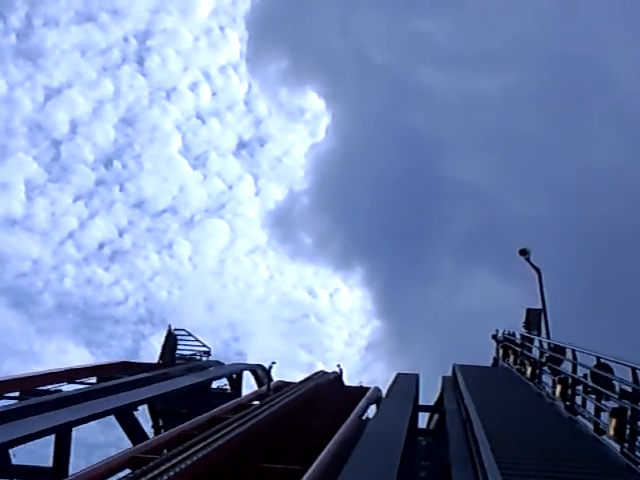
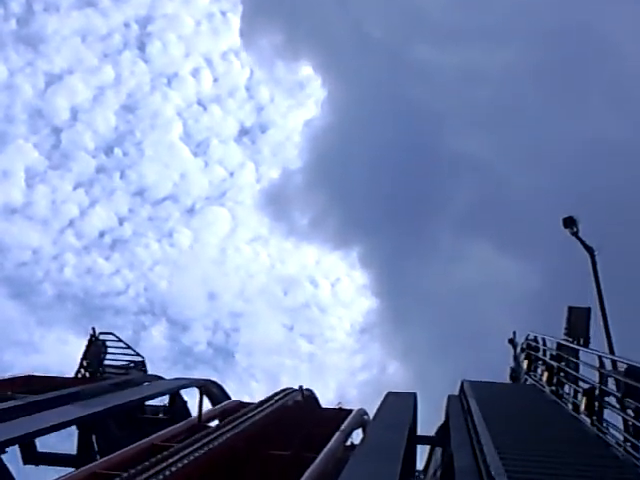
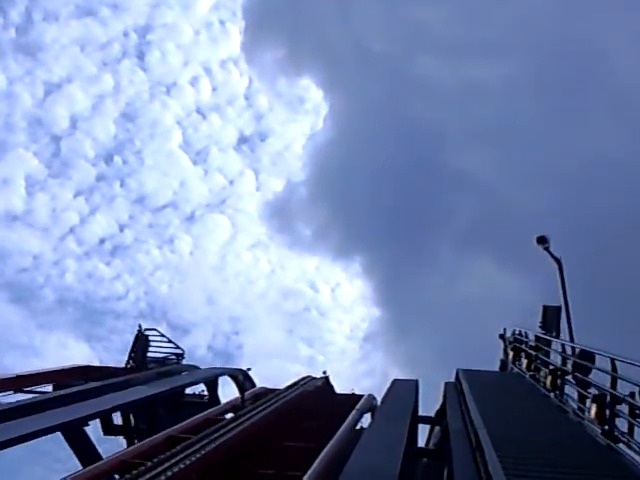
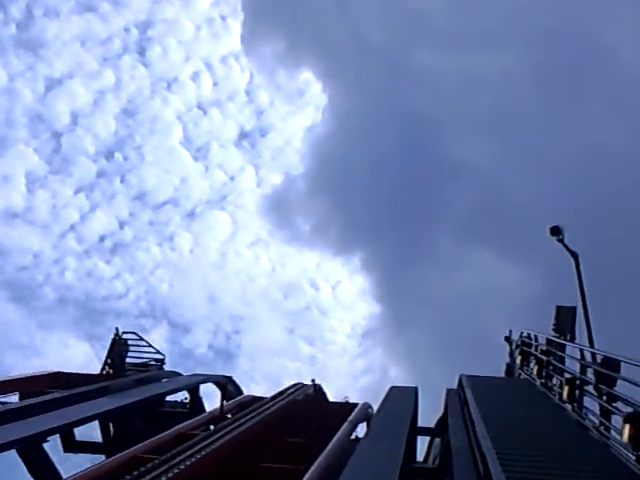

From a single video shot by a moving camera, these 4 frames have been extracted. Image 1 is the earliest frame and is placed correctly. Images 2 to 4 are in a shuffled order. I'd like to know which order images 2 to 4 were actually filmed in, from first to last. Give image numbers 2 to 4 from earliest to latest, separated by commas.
3, 4, 2
